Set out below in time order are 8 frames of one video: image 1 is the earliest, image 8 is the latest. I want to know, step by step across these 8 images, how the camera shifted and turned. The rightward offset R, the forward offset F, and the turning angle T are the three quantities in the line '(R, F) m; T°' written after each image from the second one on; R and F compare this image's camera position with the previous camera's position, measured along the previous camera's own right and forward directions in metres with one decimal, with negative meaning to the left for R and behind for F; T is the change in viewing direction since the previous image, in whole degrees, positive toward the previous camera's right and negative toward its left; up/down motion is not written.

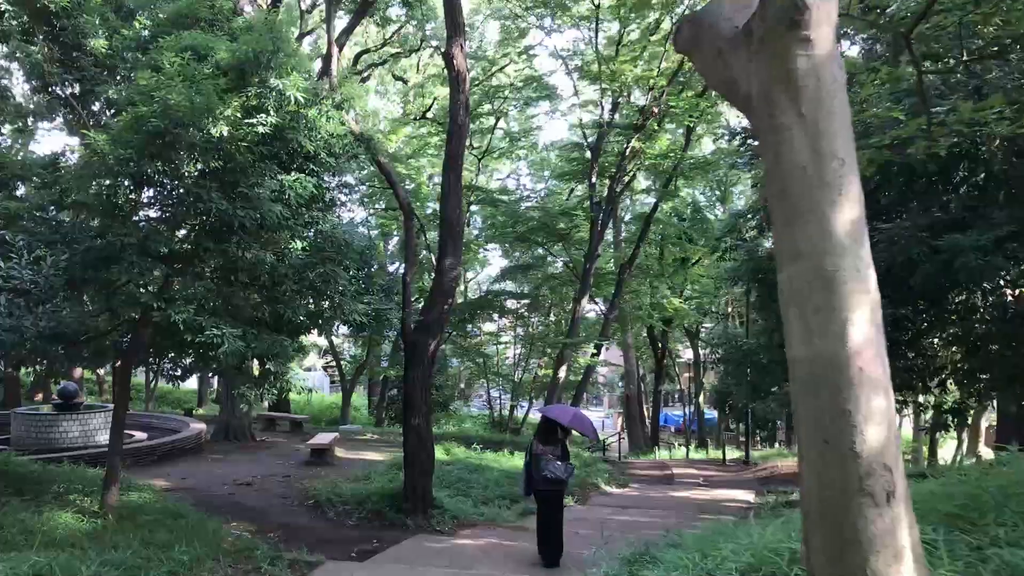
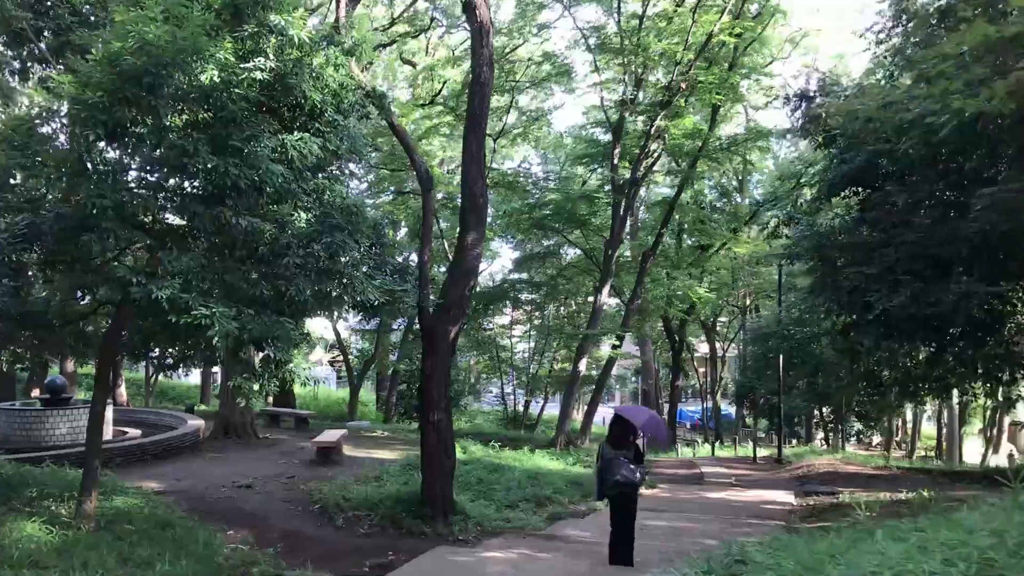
(-0.3, +1.2) m; 0°
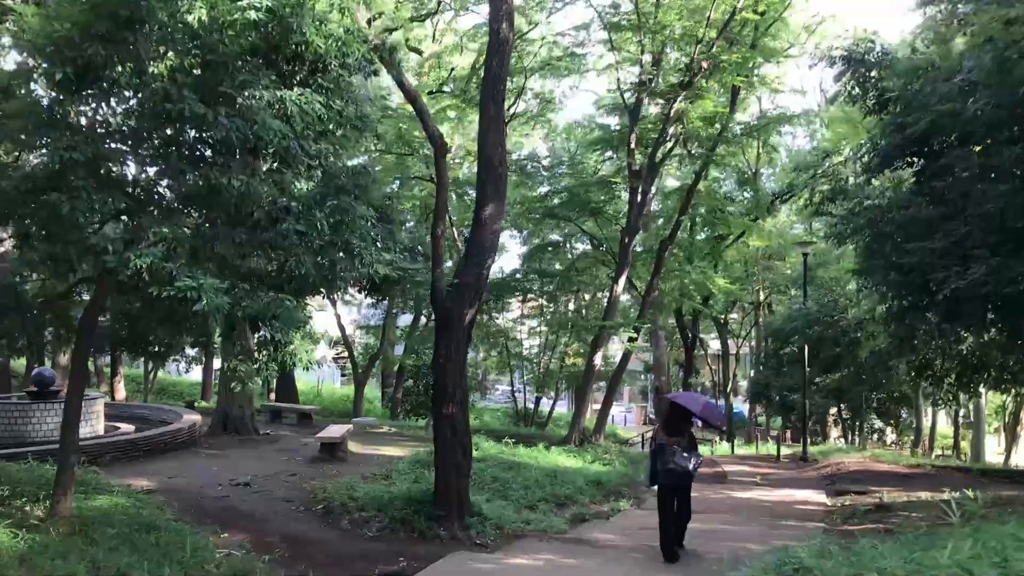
(-0.2, +0.9) m; 0°
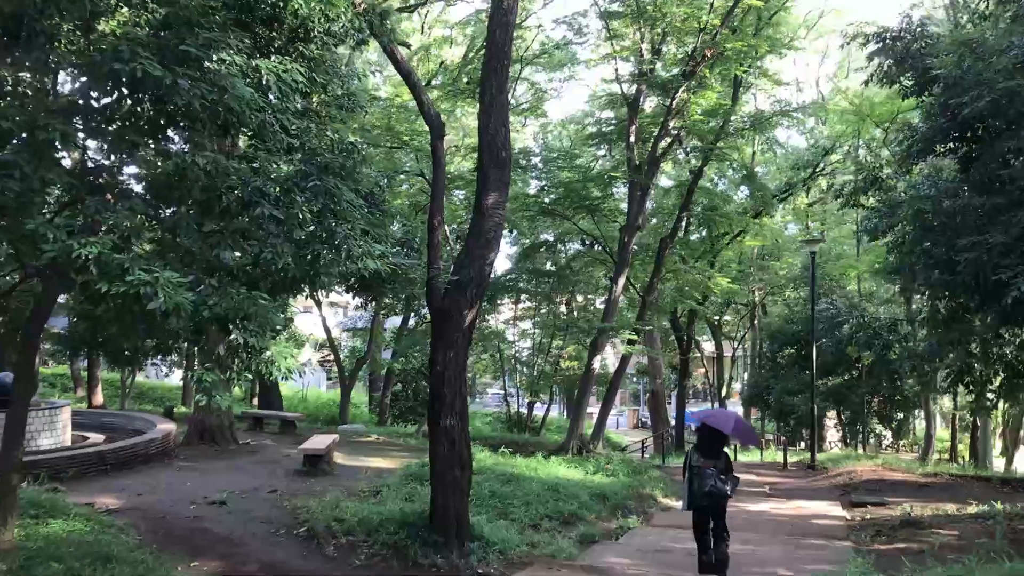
(-0.2, +0.9) m; +1°
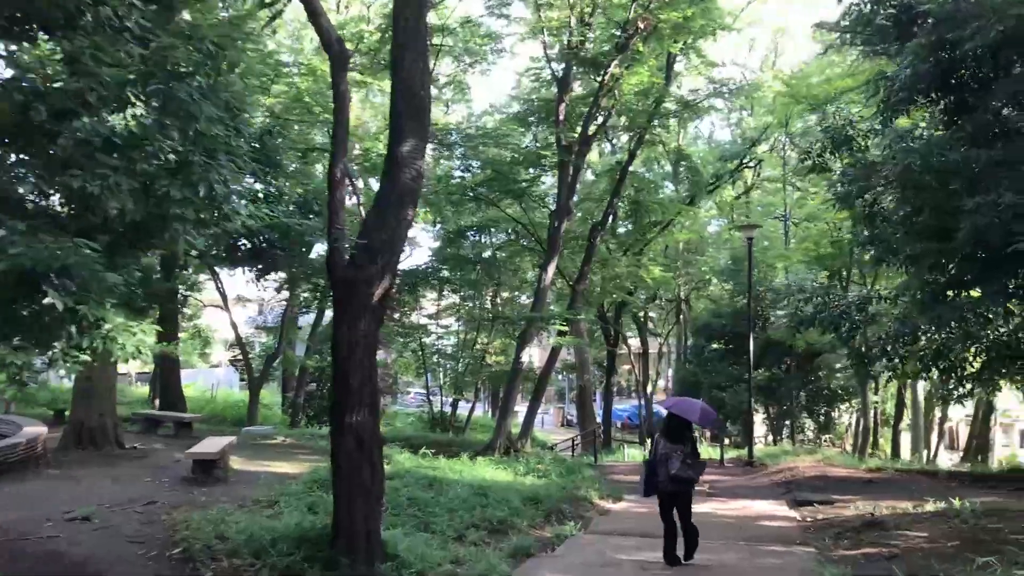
(0.0, +1.3) m; +5°
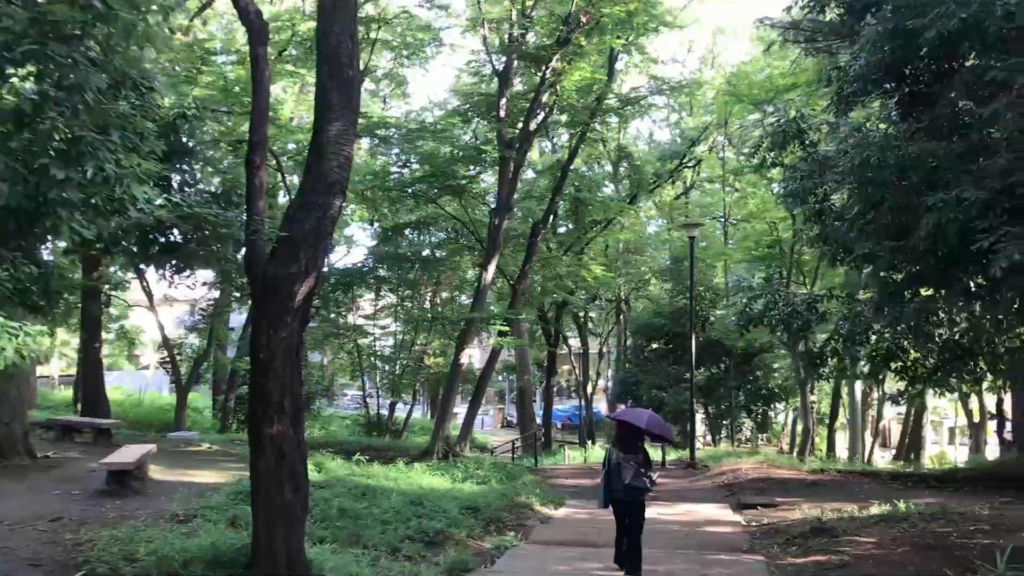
(0.0, +0.5) m; +4°
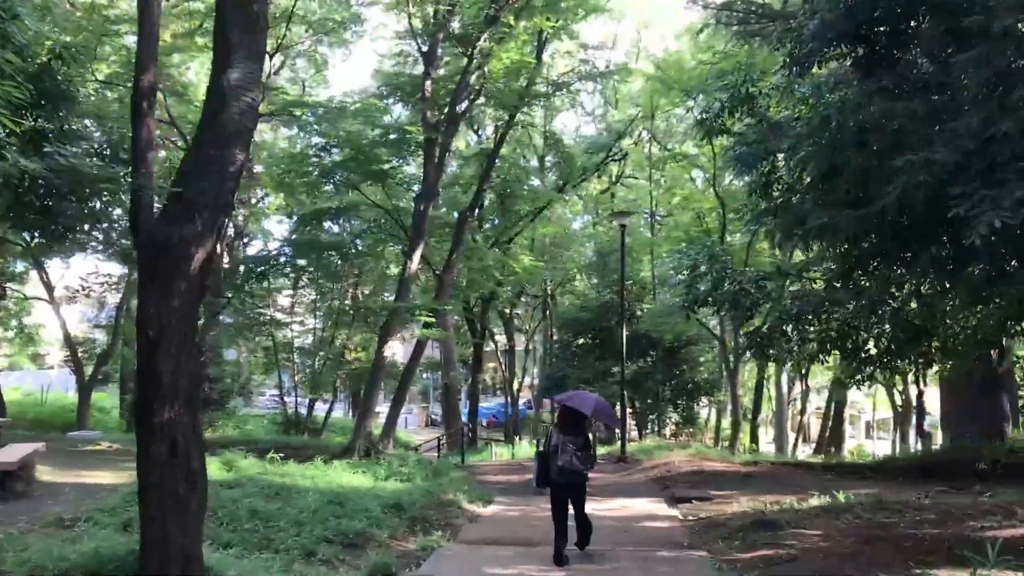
(0.0, +0.7) m; +5°
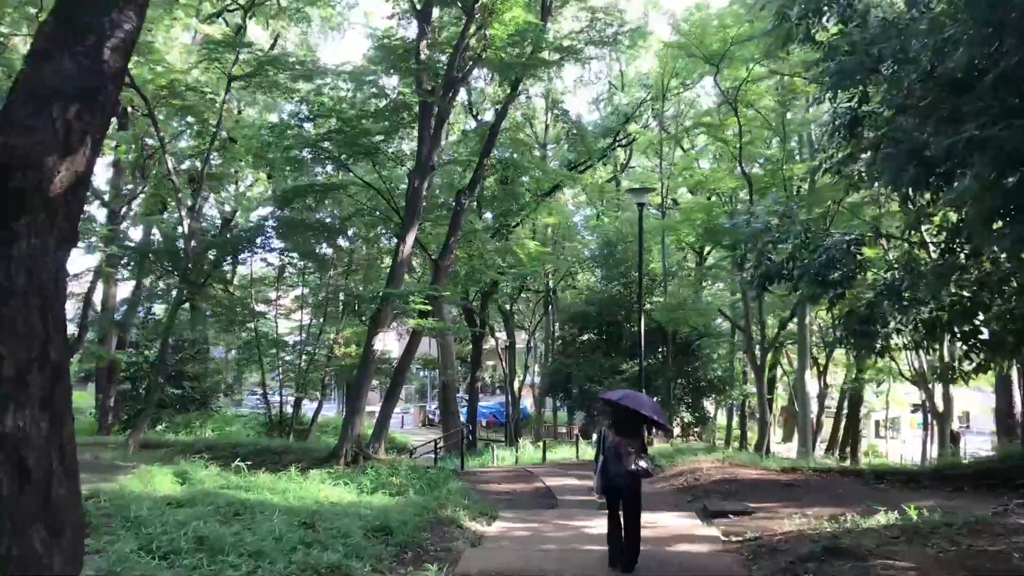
(-0.1, +1.8) m; 0°
